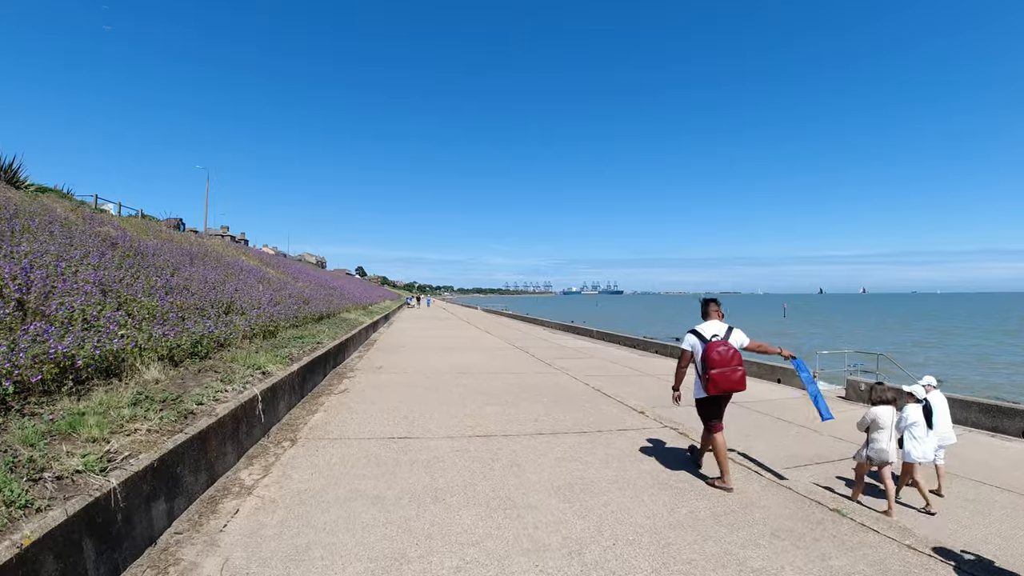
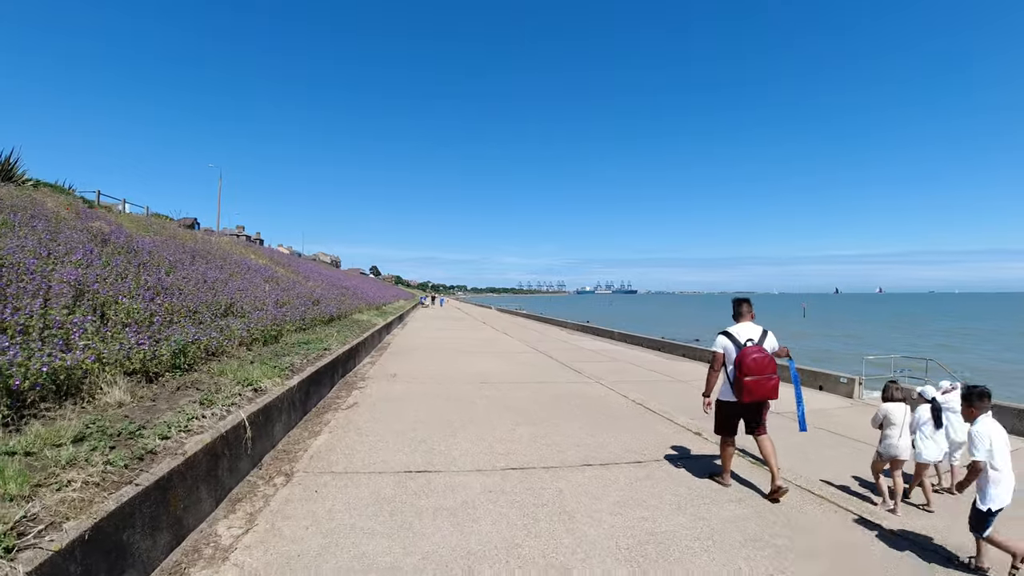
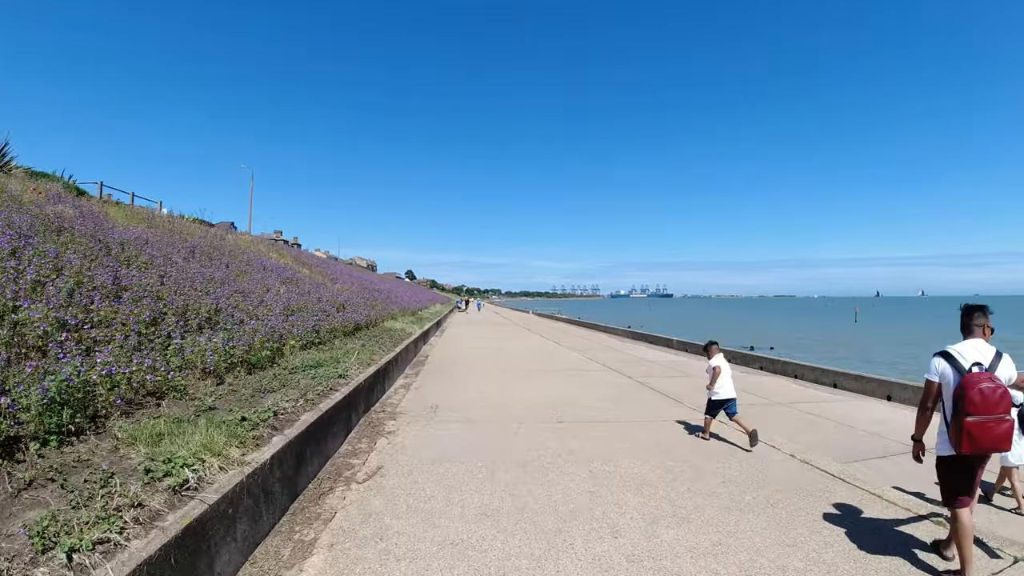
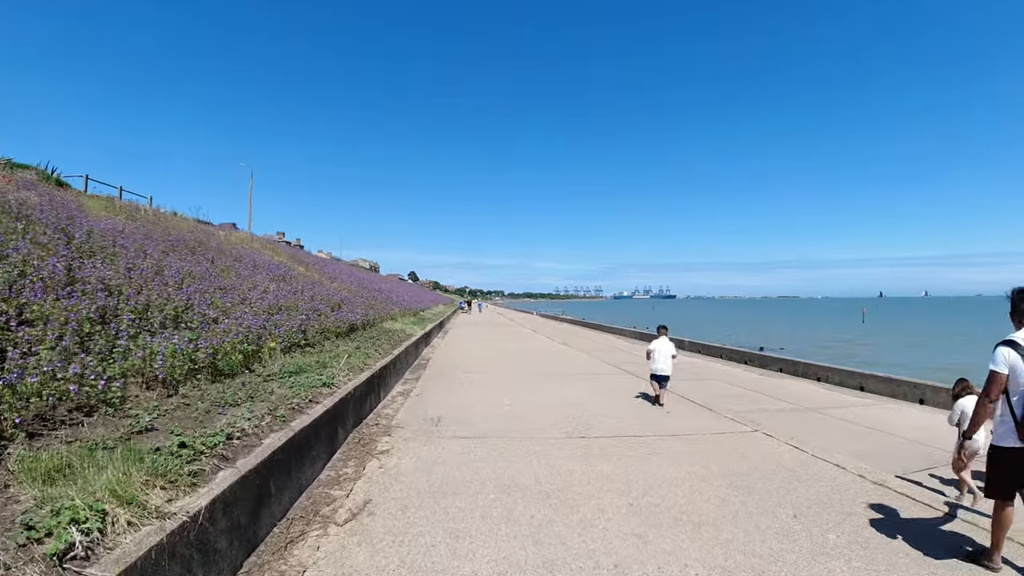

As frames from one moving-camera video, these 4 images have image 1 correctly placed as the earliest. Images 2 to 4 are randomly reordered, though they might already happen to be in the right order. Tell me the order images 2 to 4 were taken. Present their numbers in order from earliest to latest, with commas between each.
2, 3, 4
